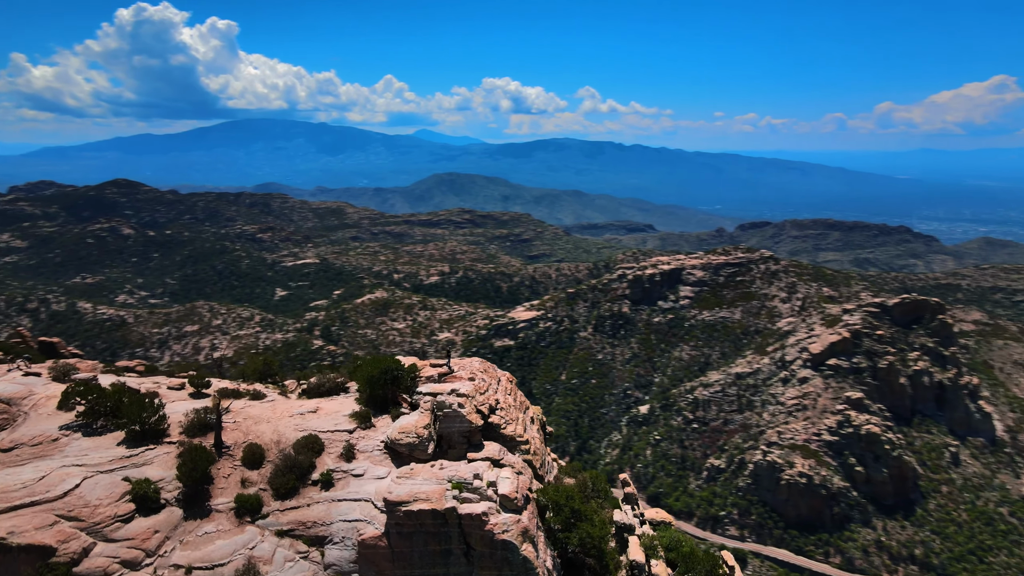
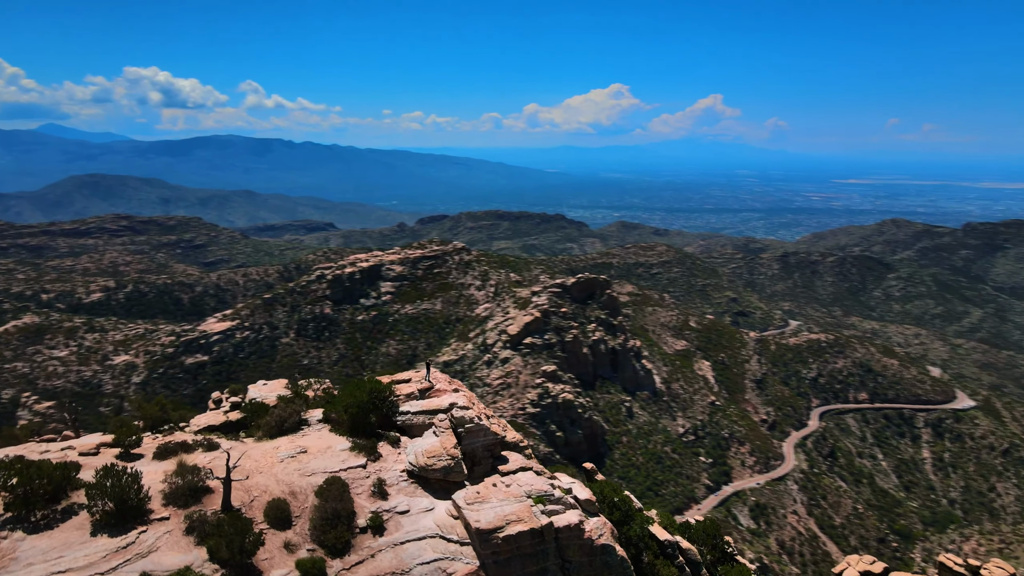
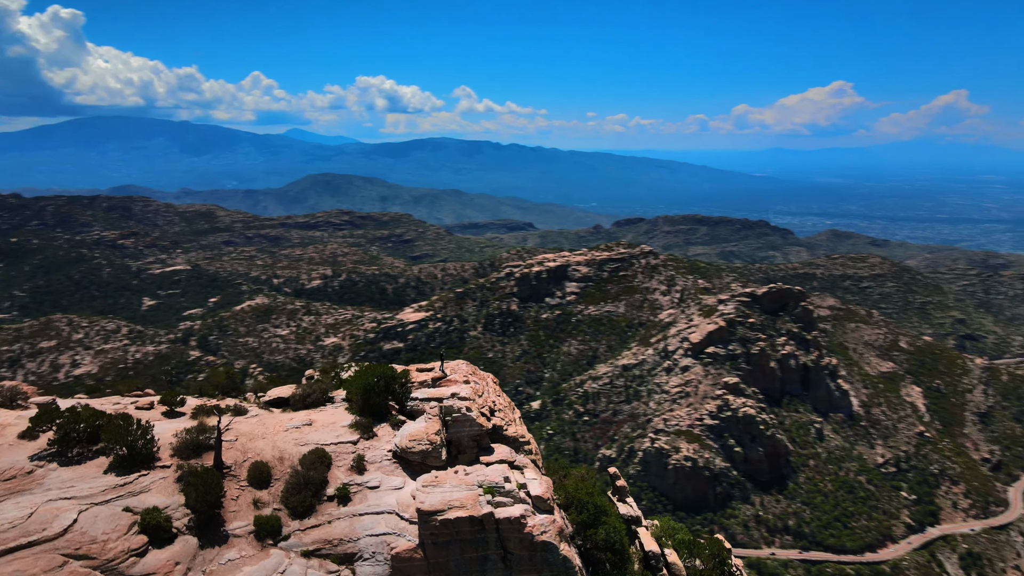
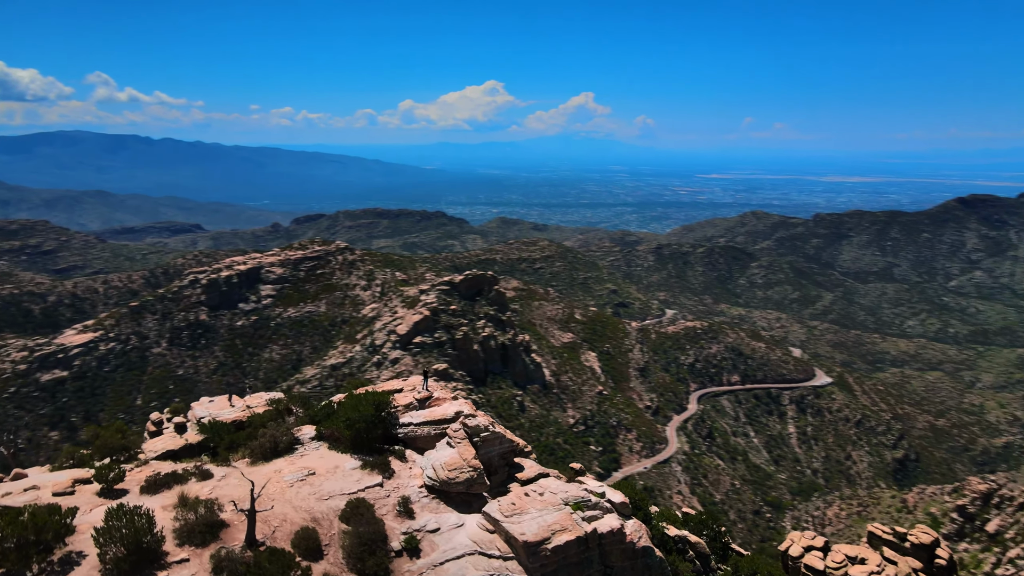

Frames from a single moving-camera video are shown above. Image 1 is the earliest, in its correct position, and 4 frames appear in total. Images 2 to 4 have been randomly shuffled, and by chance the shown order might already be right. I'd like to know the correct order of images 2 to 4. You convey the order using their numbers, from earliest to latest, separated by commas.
3, 2, 4
